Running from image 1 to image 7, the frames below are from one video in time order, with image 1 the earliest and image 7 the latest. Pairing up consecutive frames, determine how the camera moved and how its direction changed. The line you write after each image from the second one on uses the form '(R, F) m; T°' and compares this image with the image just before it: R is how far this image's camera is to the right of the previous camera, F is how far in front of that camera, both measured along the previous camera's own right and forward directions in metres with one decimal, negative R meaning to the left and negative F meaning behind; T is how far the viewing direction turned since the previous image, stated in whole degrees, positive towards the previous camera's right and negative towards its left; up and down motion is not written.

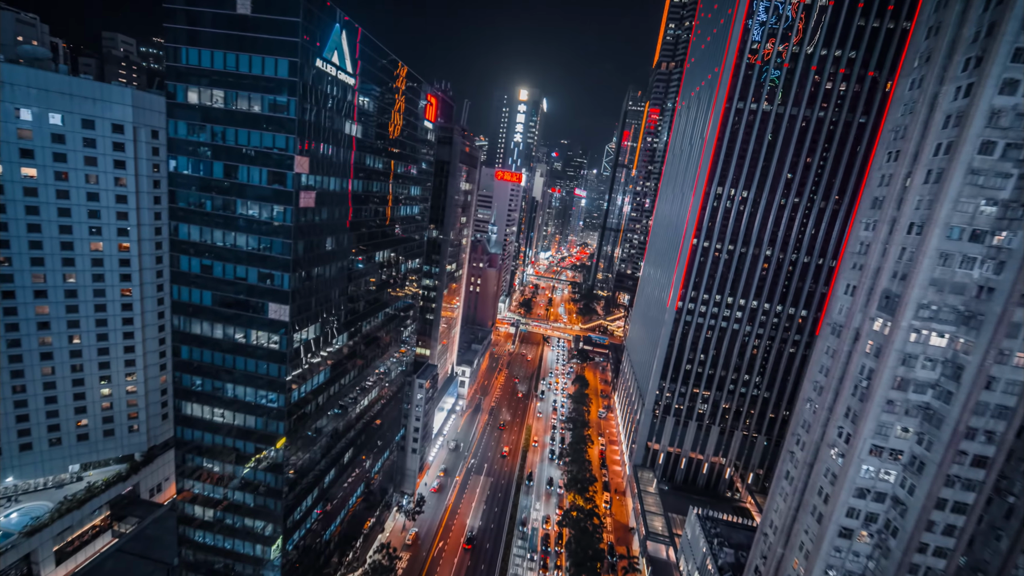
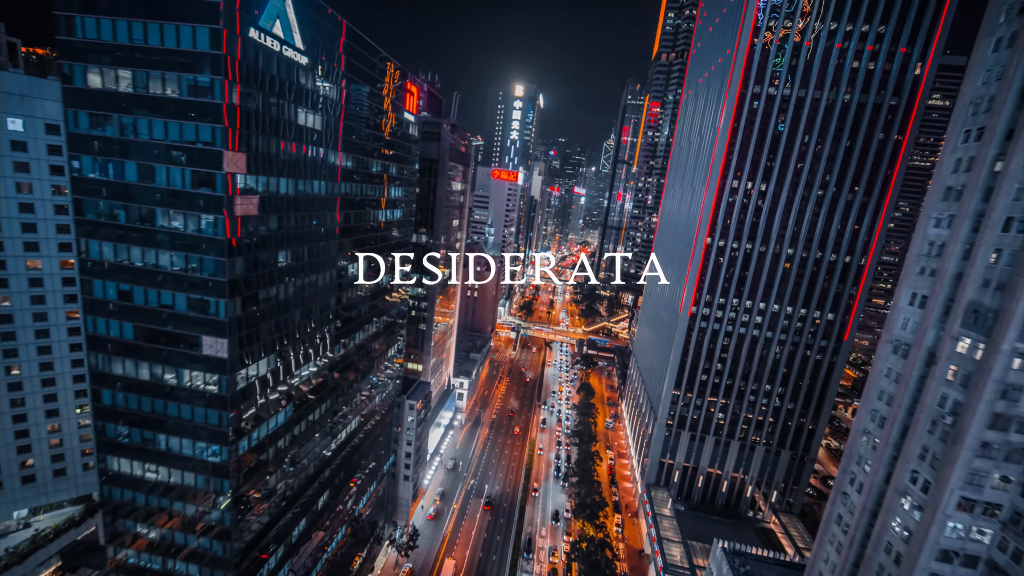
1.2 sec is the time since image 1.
(+0.6, +6.0) m; 0°
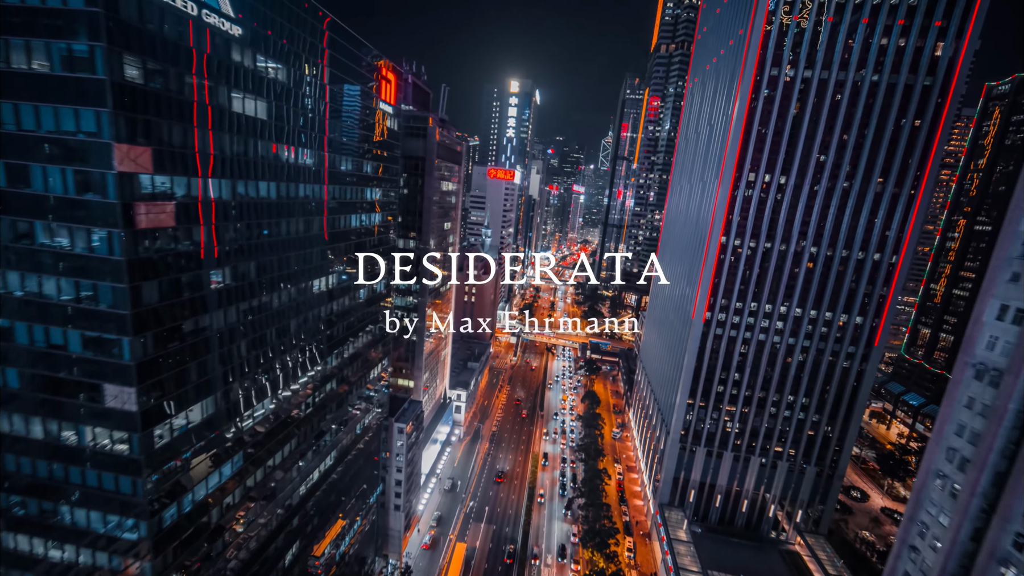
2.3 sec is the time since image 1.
(+0.6, +5.4) m; 0°
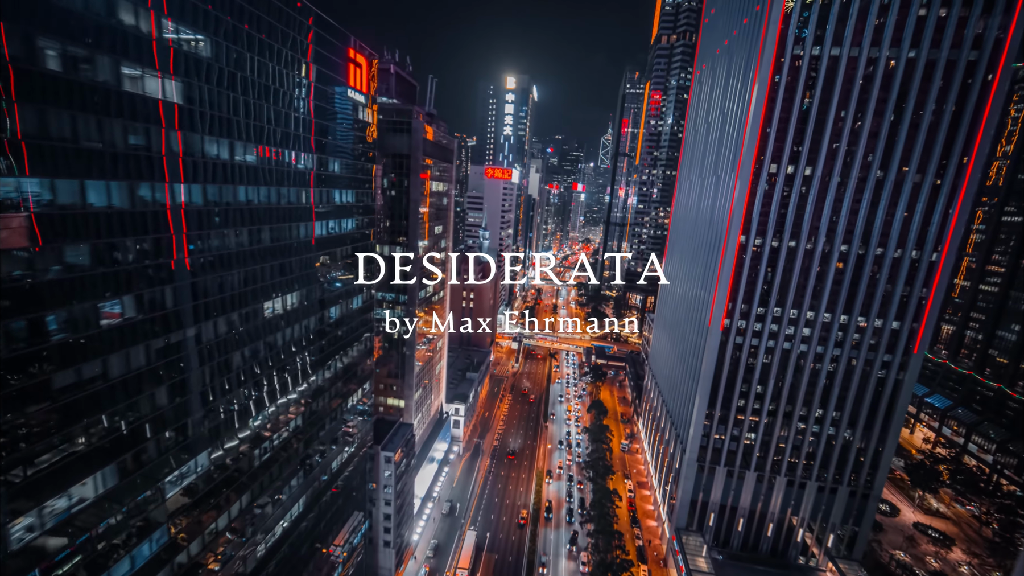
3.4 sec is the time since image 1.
(+0.7, +5.5) m; 0°
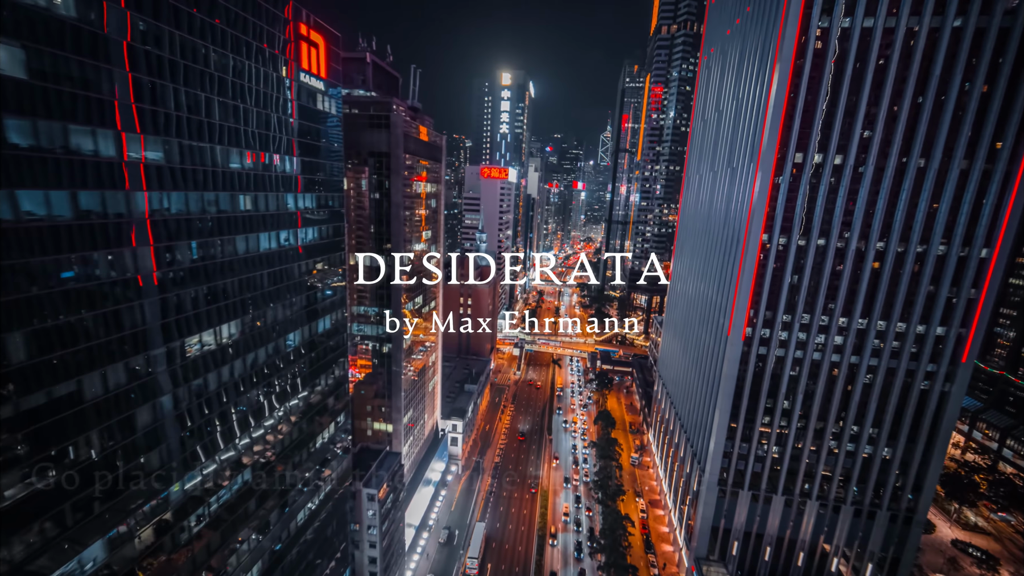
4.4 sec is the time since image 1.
(+0.9, +5.5) m; 0°
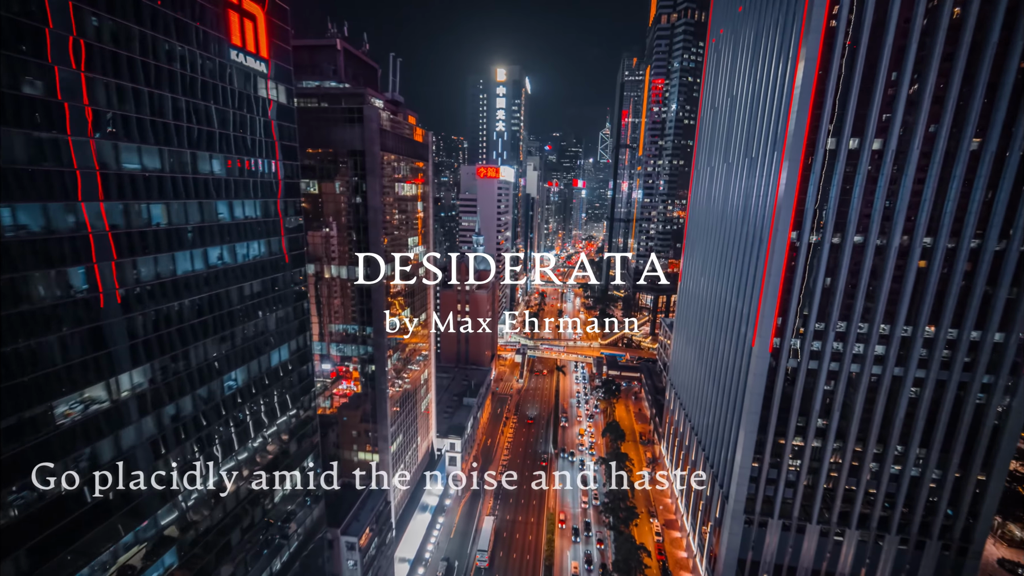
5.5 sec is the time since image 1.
(+0.8, +5.5) m; 0°
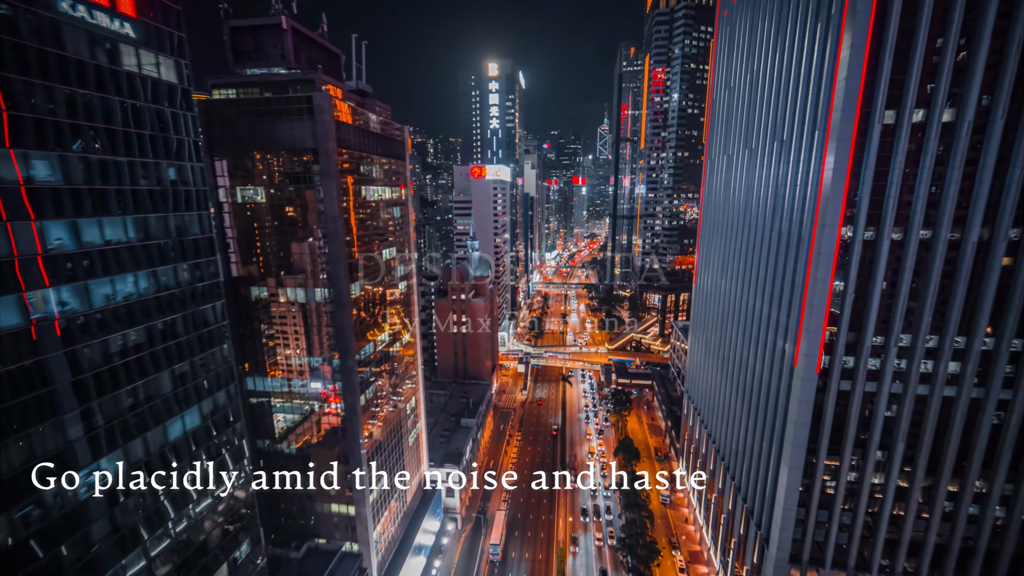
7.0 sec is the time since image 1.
(+1.3, +7.3) m; -1°
